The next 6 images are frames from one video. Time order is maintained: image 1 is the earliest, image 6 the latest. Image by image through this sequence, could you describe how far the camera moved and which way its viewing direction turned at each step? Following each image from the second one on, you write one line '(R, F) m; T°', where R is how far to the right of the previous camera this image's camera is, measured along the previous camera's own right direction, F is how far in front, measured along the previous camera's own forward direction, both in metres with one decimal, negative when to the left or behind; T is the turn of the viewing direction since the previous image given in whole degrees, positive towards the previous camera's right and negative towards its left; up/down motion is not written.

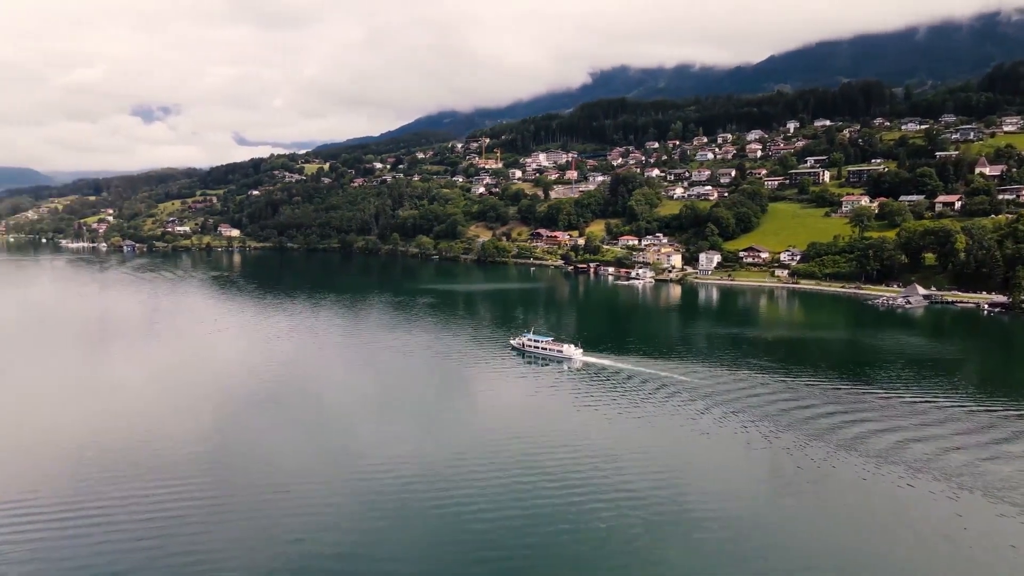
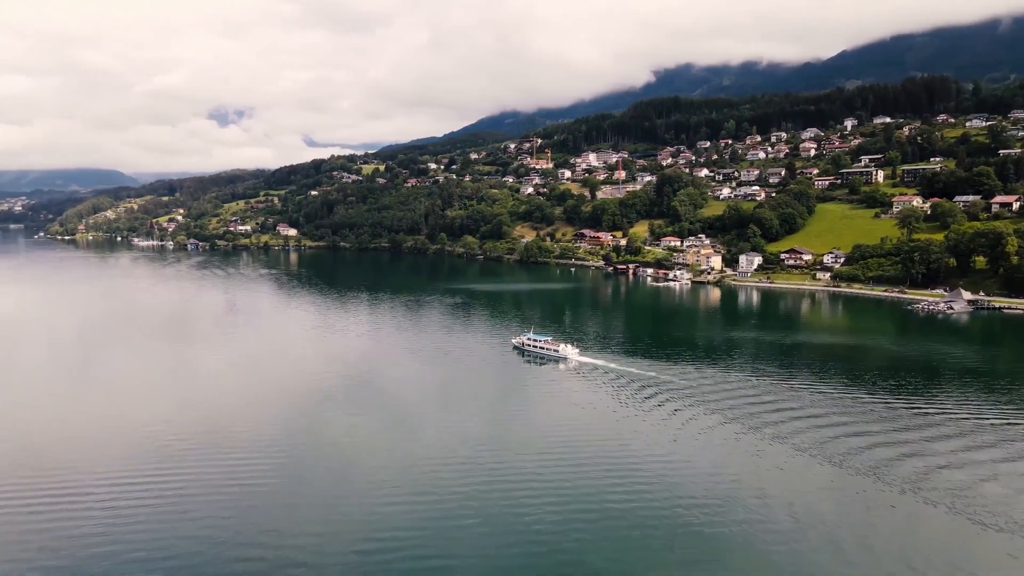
(+1.8, 0.0) m; -5°
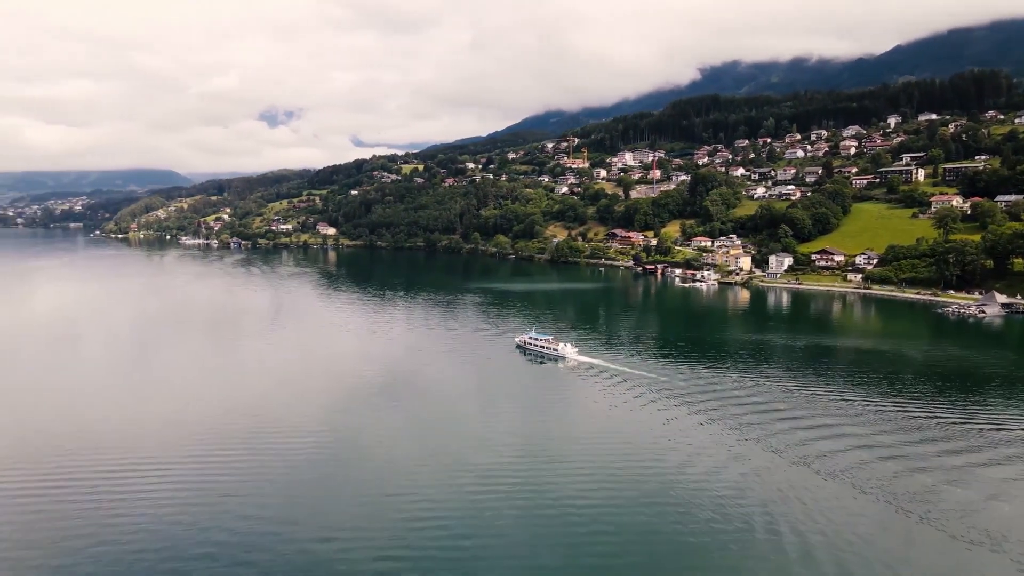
(+1.3, 0.0) m; -3°
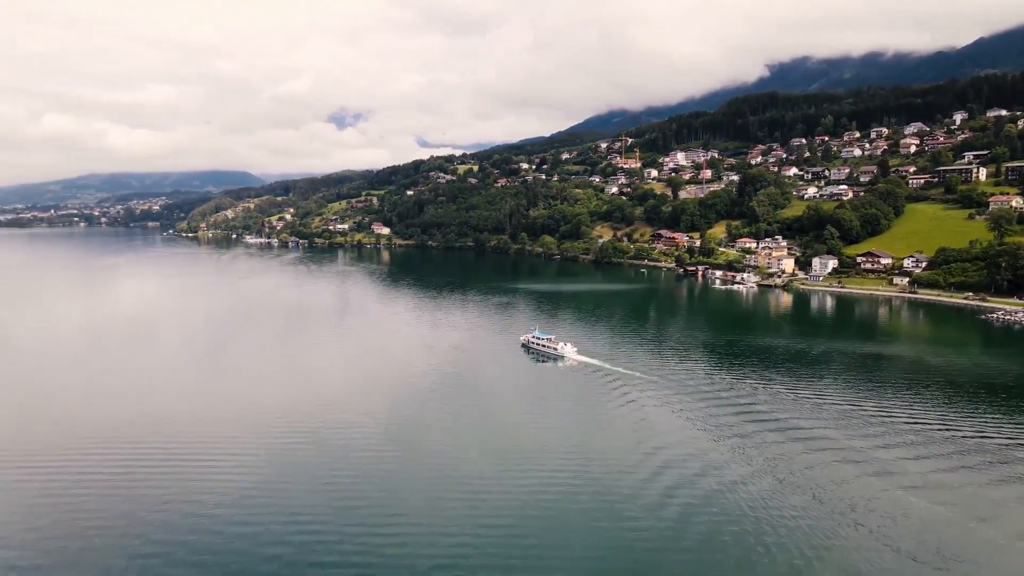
(+1.8, -0.1) m; -5°
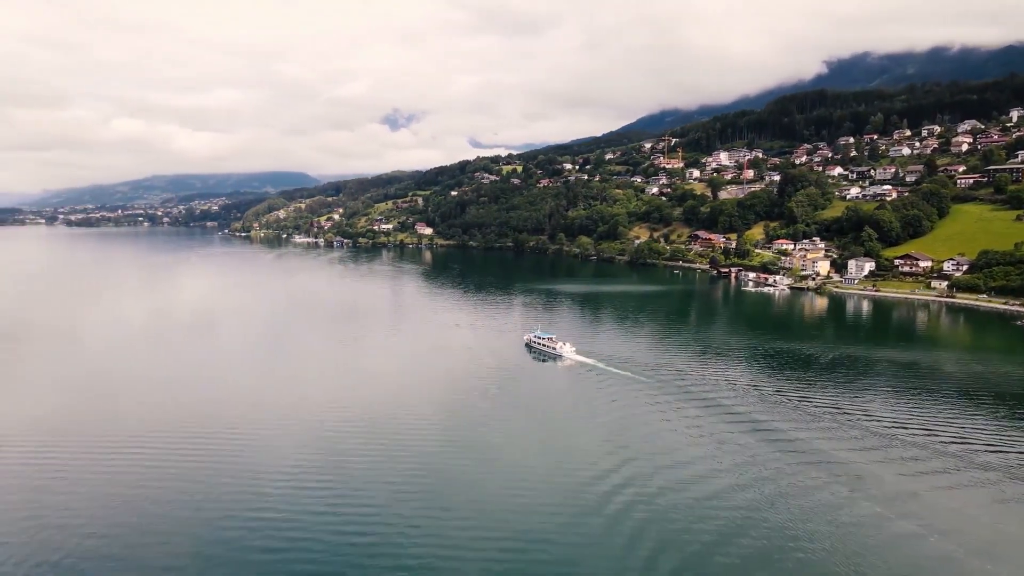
(+1.5, -0.1) m; -4°
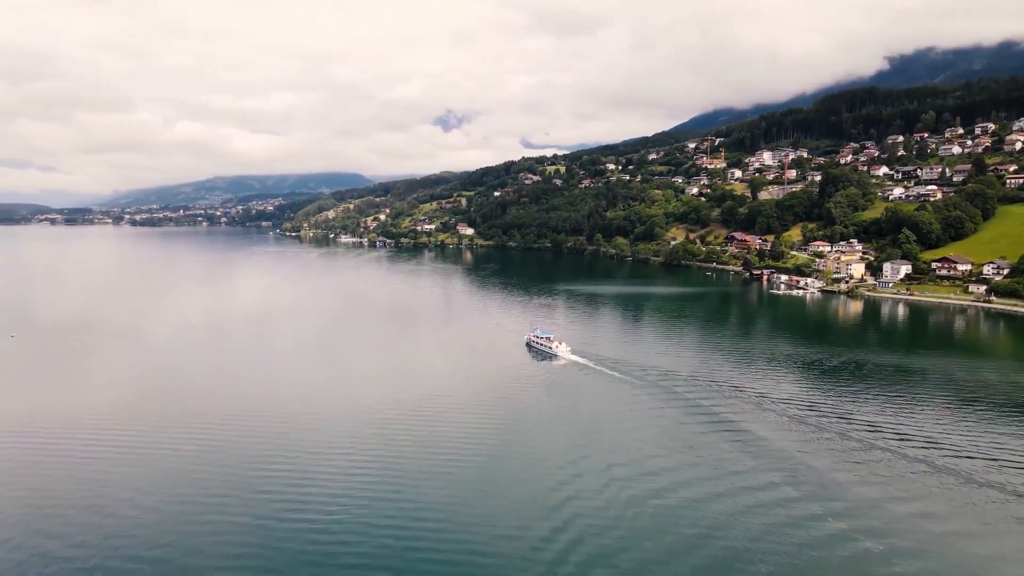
(+1.6, -0.1) m; -4°
